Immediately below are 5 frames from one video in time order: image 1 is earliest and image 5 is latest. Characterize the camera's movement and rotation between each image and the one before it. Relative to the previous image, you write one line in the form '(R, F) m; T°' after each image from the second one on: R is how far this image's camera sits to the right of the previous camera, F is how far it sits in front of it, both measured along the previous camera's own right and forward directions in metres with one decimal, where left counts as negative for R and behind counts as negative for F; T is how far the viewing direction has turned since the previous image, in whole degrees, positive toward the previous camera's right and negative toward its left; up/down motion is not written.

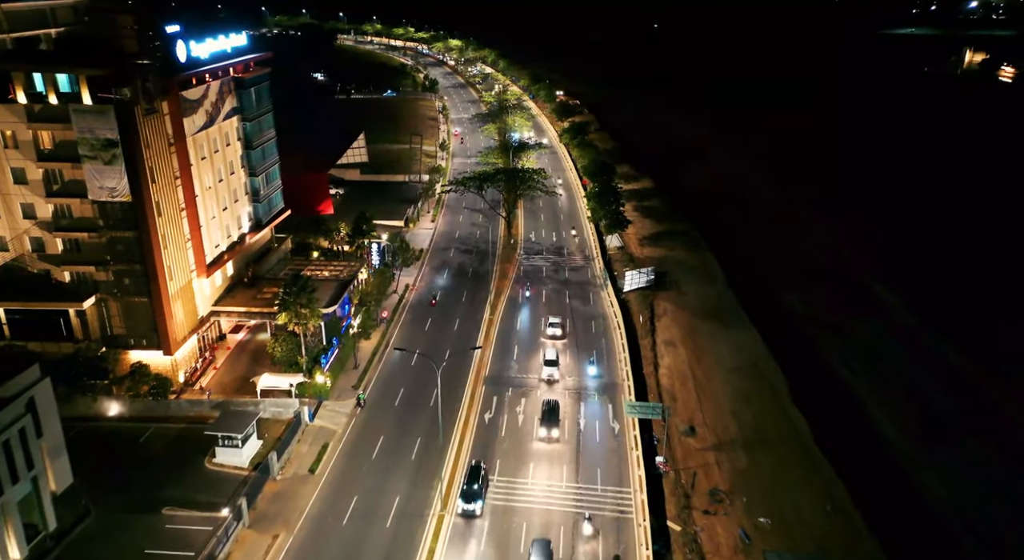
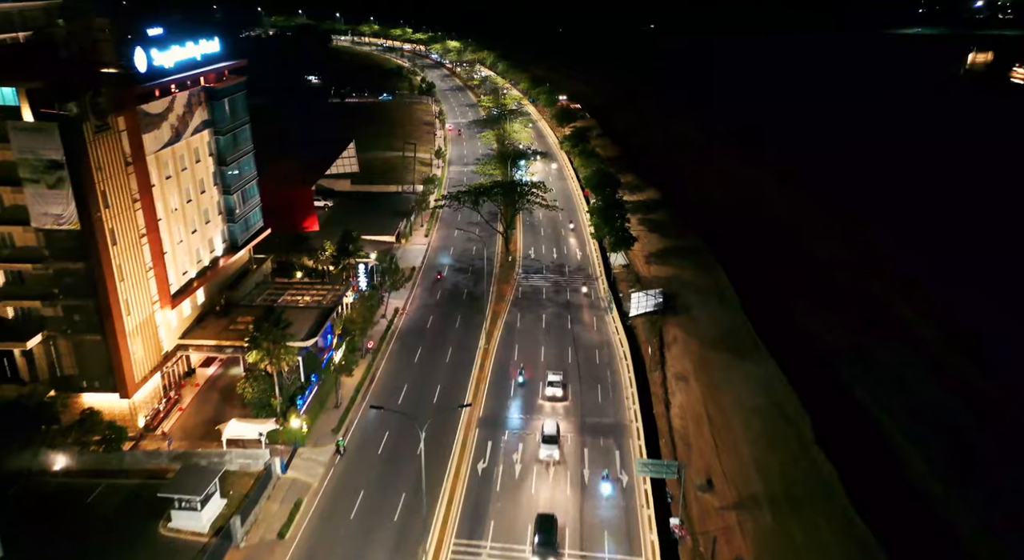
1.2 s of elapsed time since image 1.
(+0.3, +4.8) m; 0°
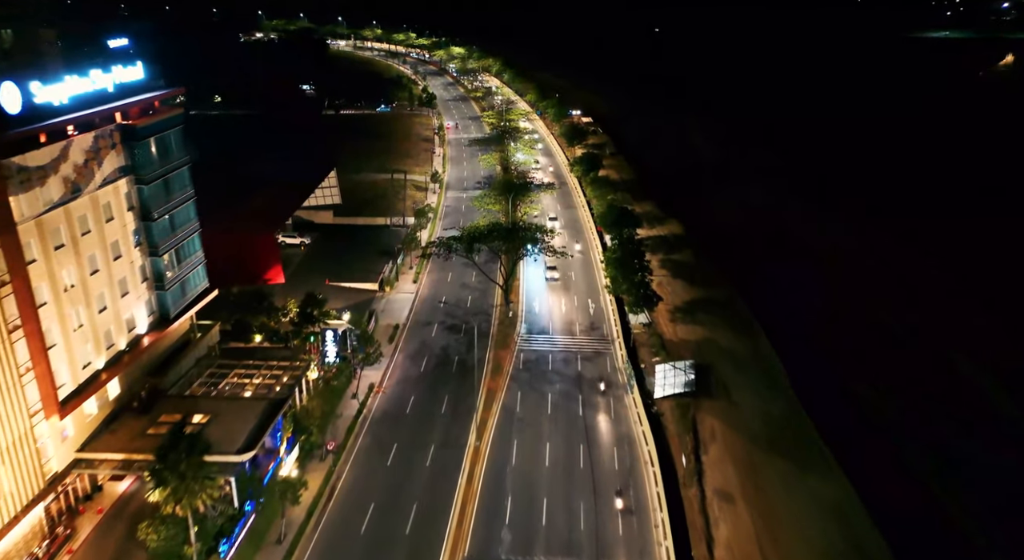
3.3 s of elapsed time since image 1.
(+0.7, +11.1) m; -1°
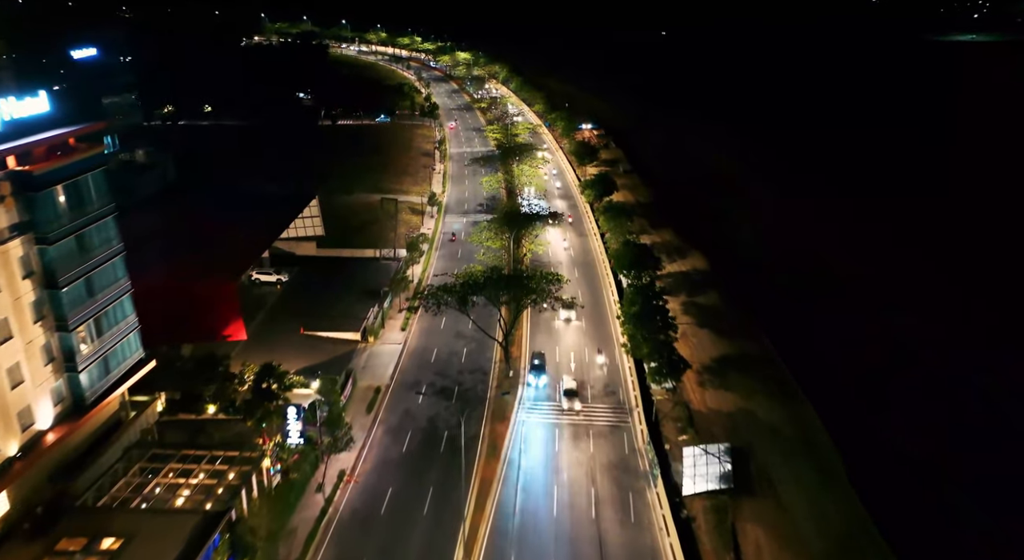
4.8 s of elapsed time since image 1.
(+0.6, +8.8) m; -1°
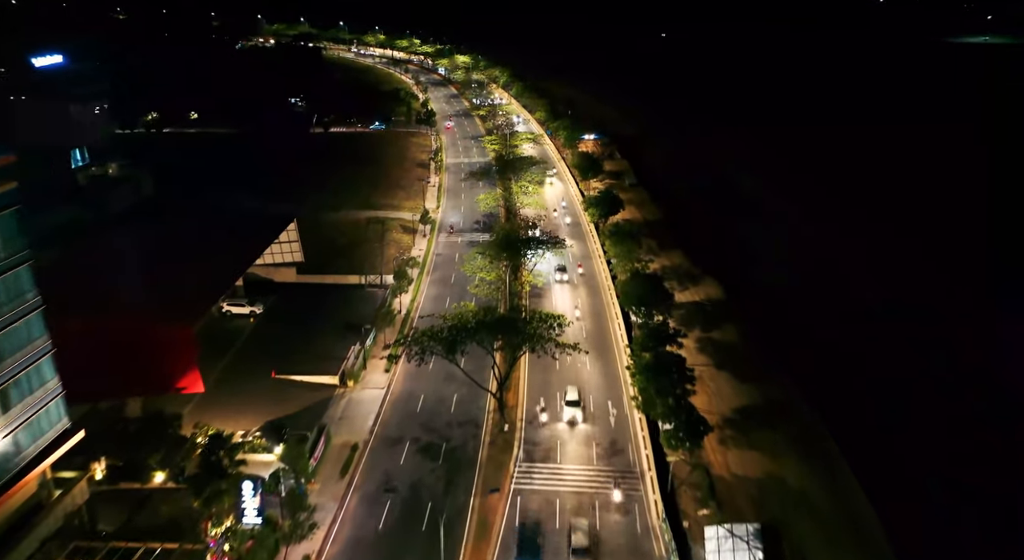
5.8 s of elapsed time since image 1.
(+0.5, +6.3) m; 0°
